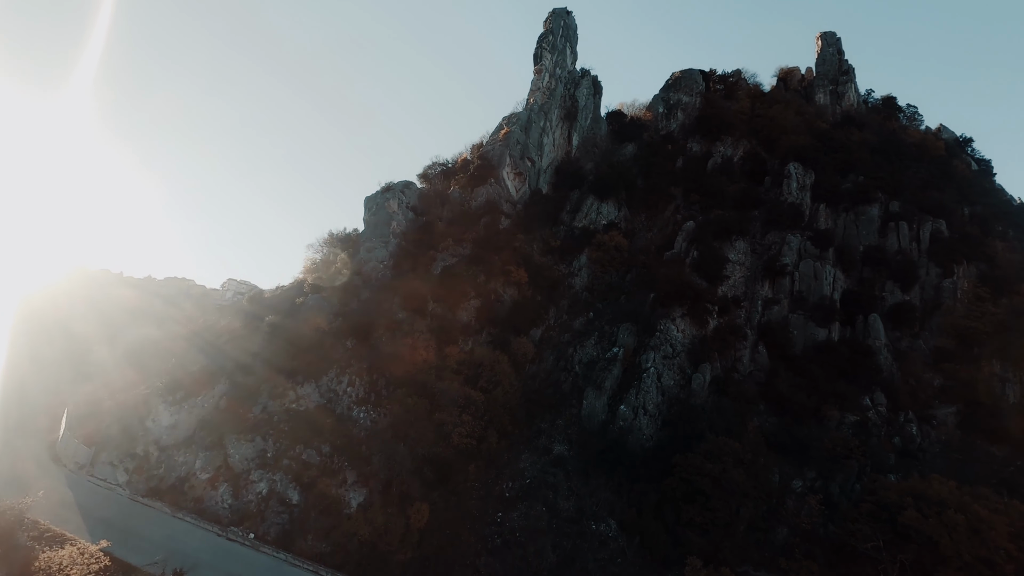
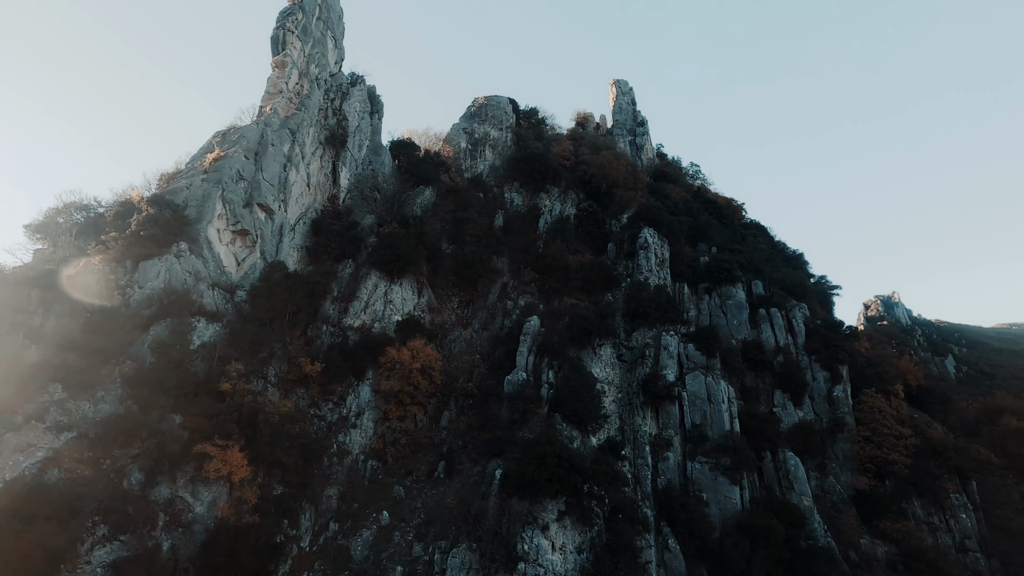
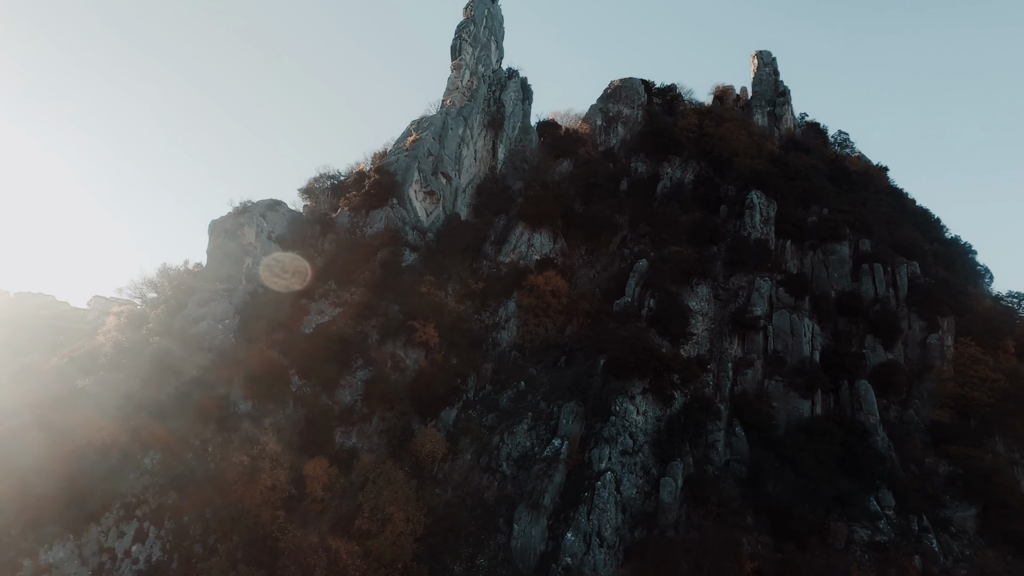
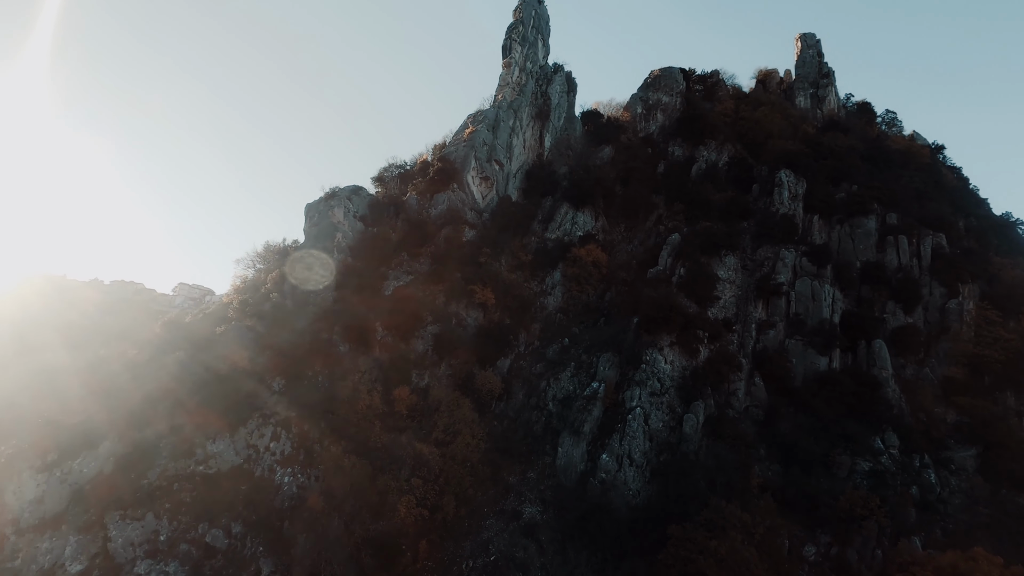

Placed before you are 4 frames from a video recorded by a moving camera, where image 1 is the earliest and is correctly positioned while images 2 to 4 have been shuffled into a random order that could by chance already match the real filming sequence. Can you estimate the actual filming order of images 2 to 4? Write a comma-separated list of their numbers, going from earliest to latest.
4, 3, 2
